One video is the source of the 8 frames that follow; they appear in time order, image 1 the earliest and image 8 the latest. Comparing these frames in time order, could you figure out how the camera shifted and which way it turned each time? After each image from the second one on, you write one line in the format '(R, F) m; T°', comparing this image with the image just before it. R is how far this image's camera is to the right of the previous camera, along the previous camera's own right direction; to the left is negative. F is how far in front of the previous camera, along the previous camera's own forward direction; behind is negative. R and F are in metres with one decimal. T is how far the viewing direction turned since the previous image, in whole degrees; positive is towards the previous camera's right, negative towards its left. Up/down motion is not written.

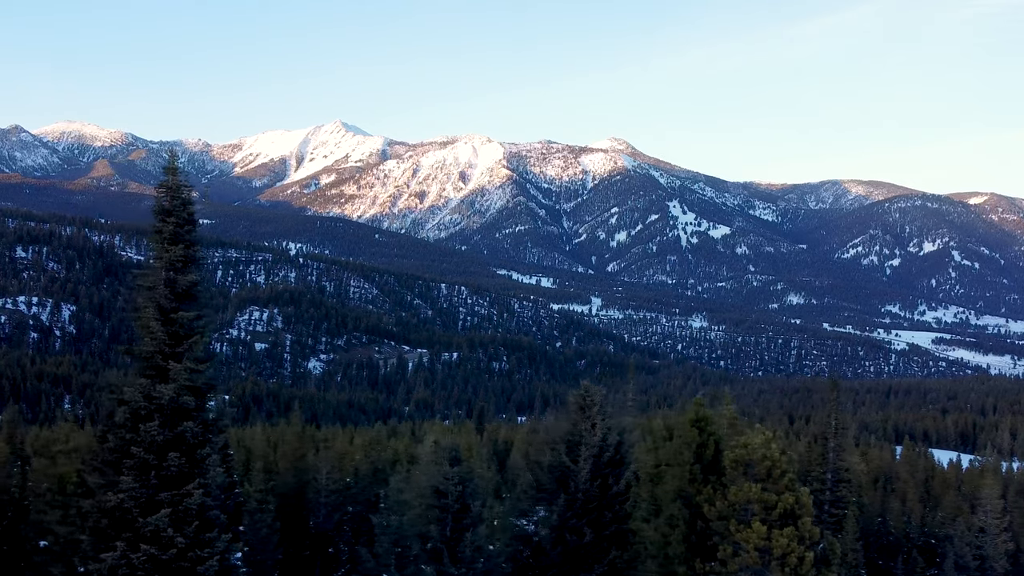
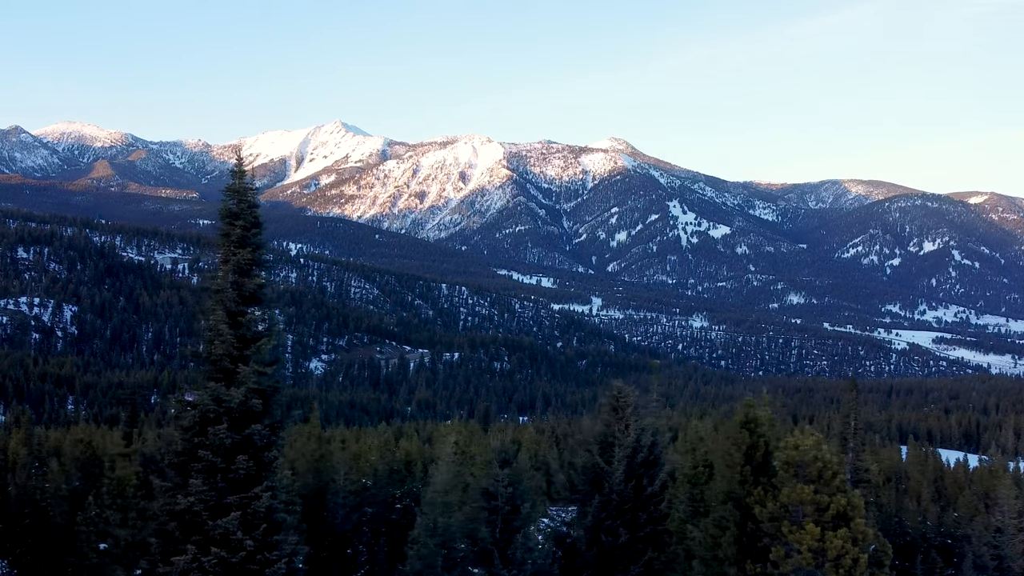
(-0.8, 0.0) m; 0°
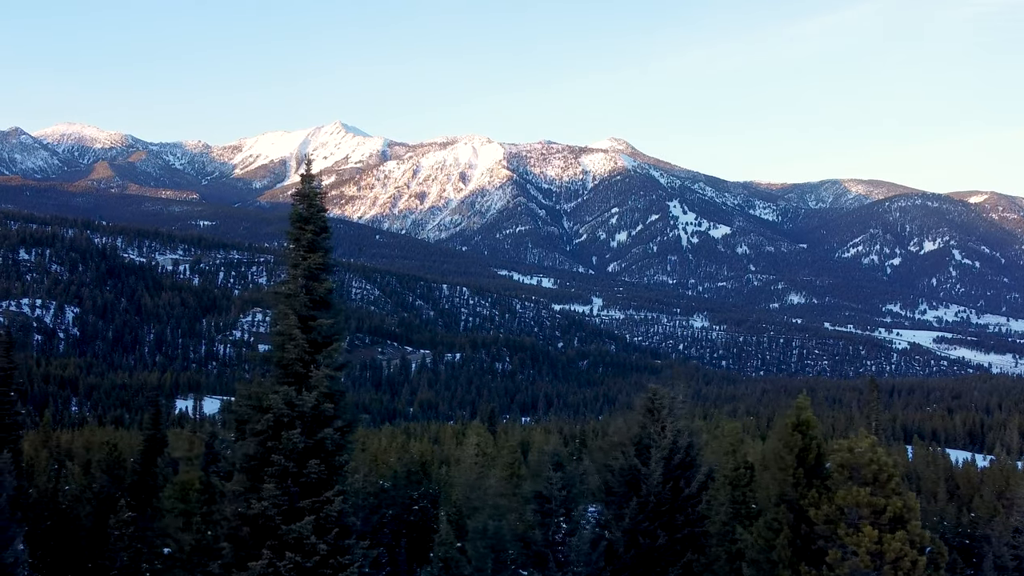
(-0.9, 0.0) m; 0°
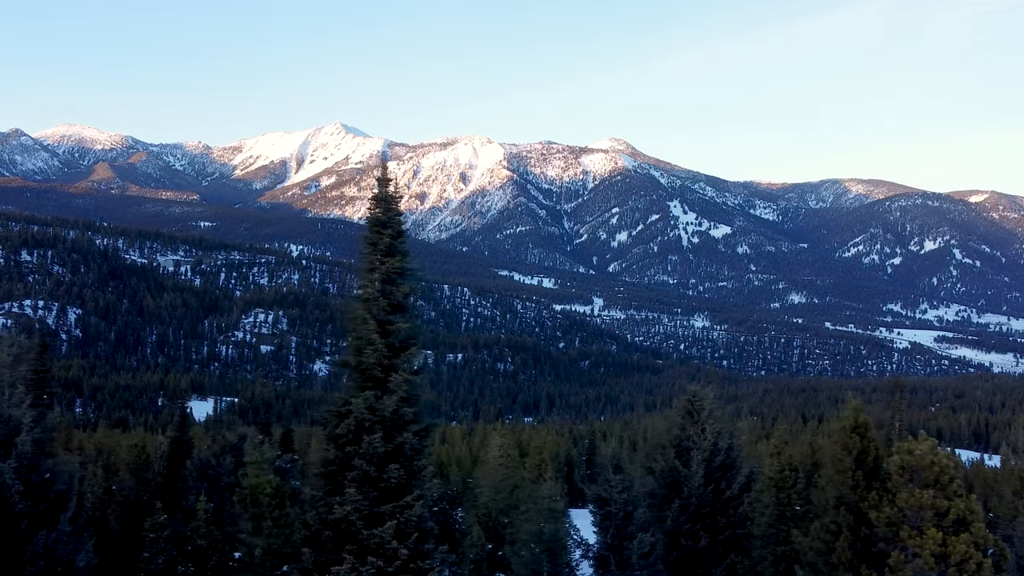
(-1.0, 0.0) m; 0°
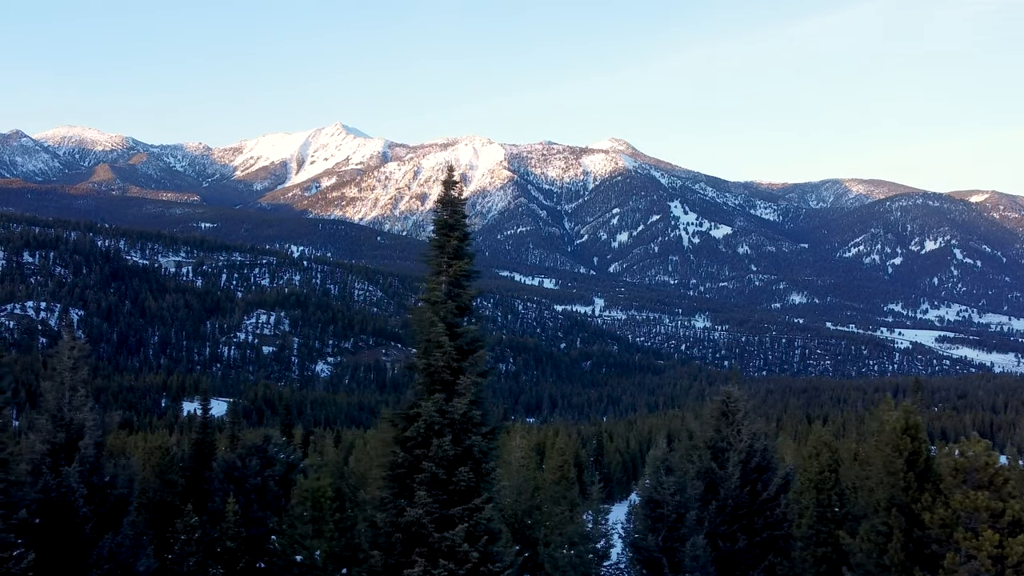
(-0.9, 0.0) m; 0°
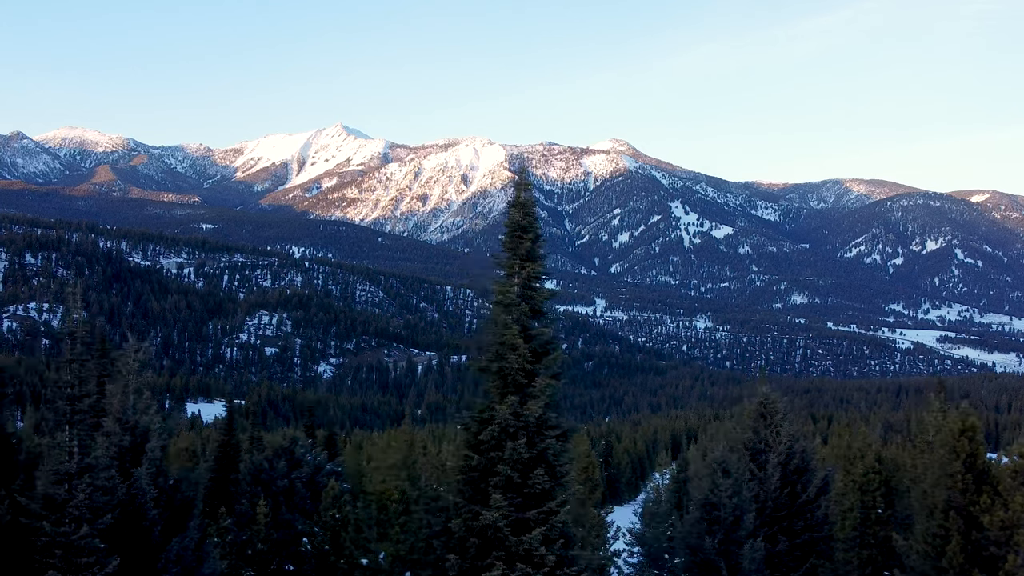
(-0.9, 0.0) m; 0°
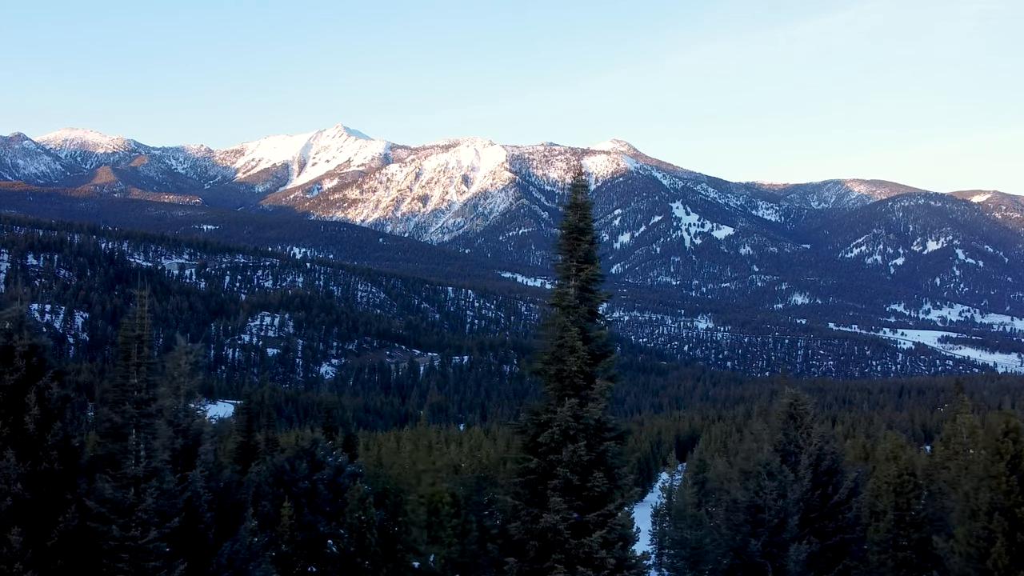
(-0.7, 0.0) m; 0°
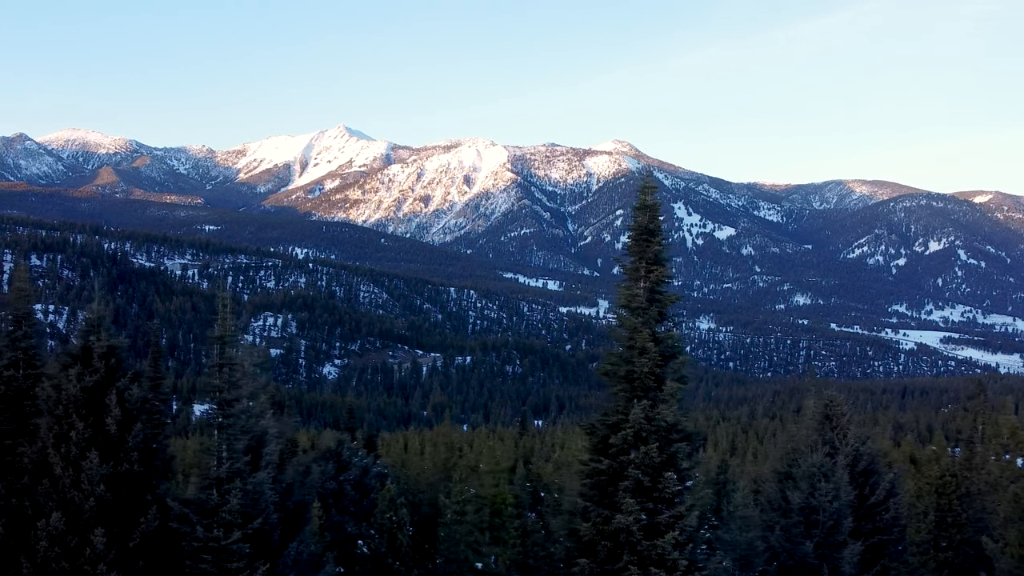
(-0.9, 0.0) m; 0°
